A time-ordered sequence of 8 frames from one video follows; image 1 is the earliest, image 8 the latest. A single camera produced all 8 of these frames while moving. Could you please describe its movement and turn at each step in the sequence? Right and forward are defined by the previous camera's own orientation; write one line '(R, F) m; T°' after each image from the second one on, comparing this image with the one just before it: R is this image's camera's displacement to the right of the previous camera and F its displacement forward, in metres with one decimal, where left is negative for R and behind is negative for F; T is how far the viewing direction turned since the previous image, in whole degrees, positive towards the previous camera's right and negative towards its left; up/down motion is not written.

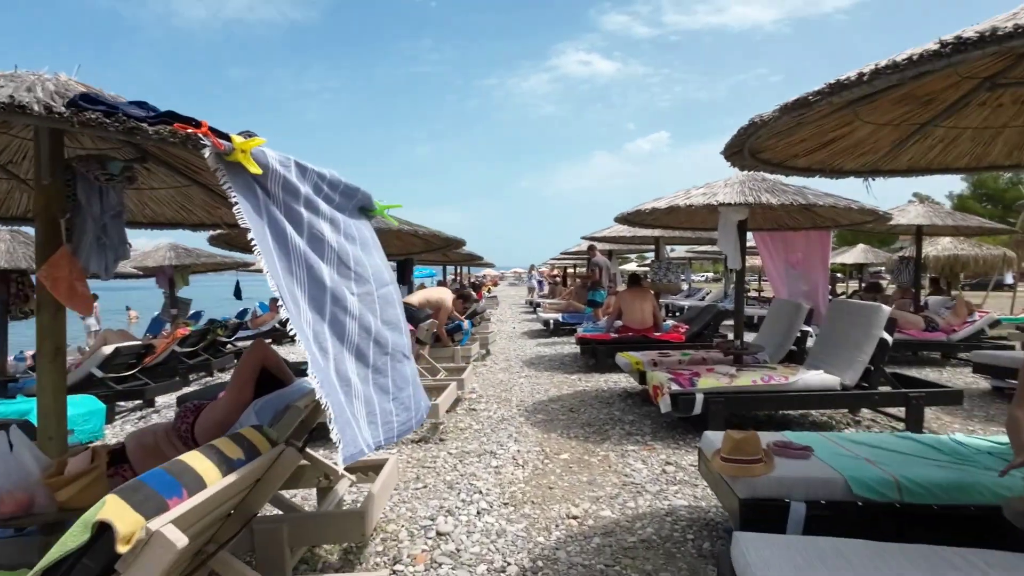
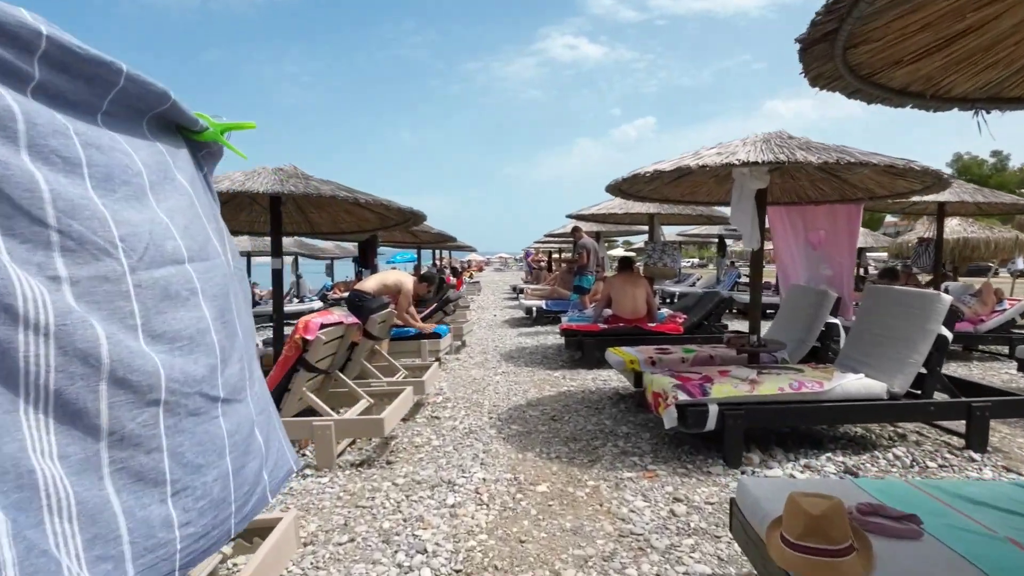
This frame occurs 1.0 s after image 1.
(+0.1, +1.1) m; +1°
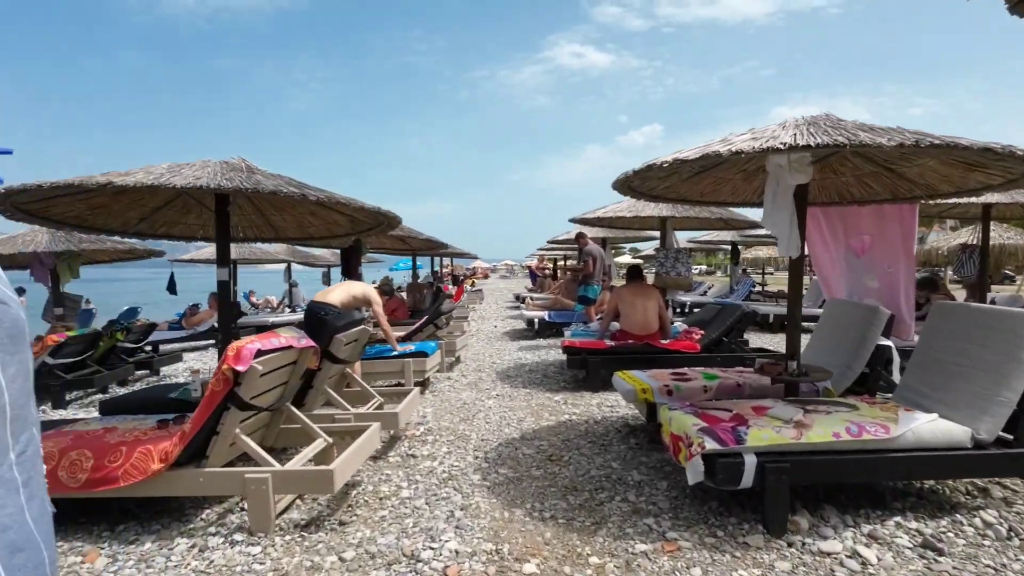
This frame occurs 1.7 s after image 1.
(+0.1, +0.8) m; -1°
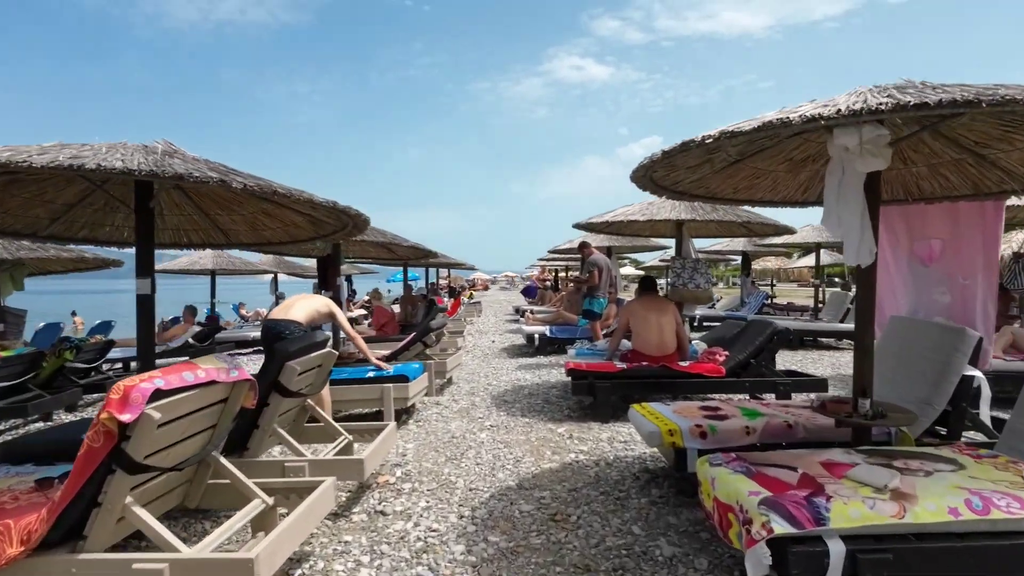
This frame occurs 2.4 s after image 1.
(0.0, +0.8) m; 0°
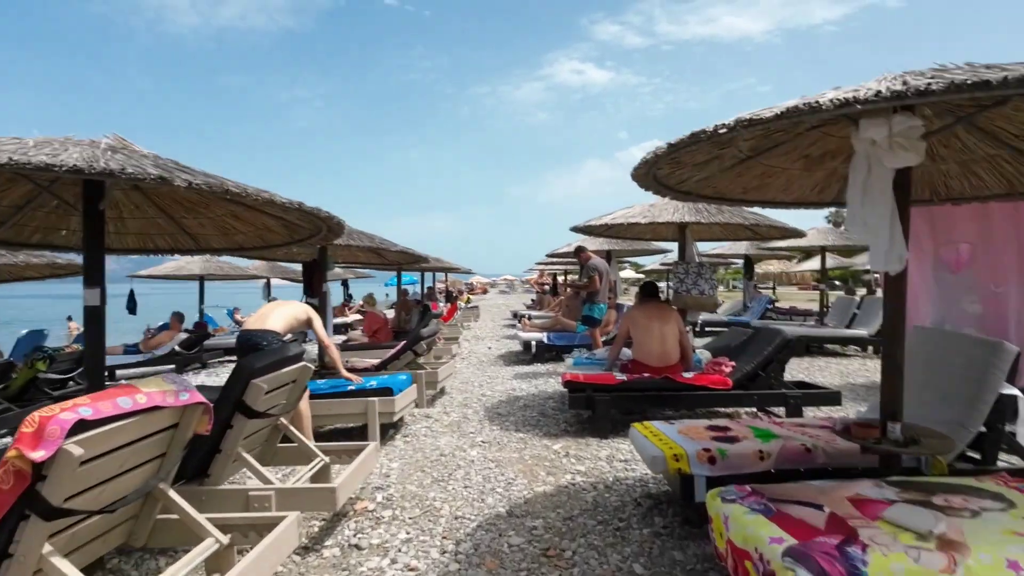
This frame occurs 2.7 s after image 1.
(+0.1, +0.3) m; 0°
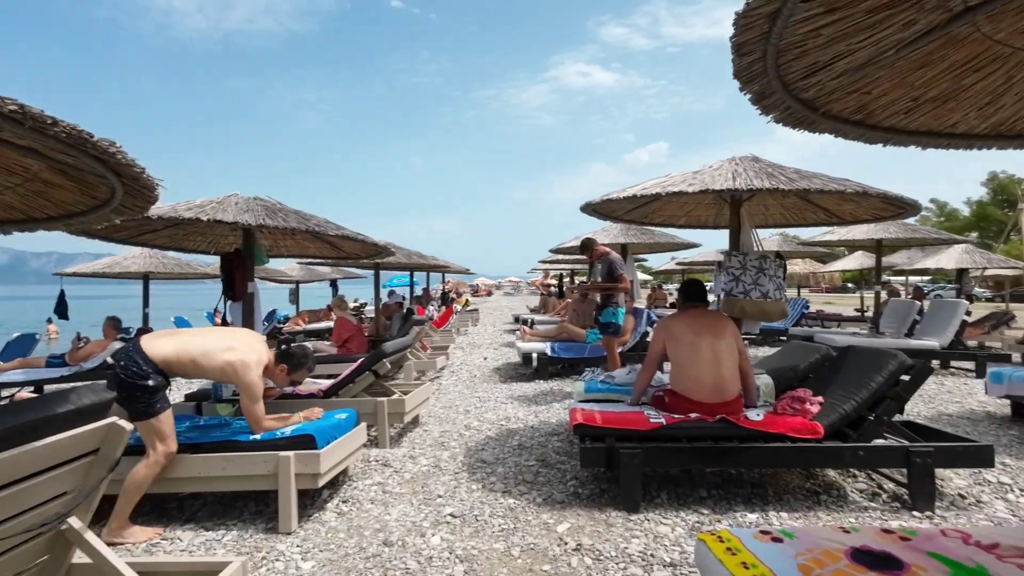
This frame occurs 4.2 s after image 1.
(+0.1, +1.7) m; -1°
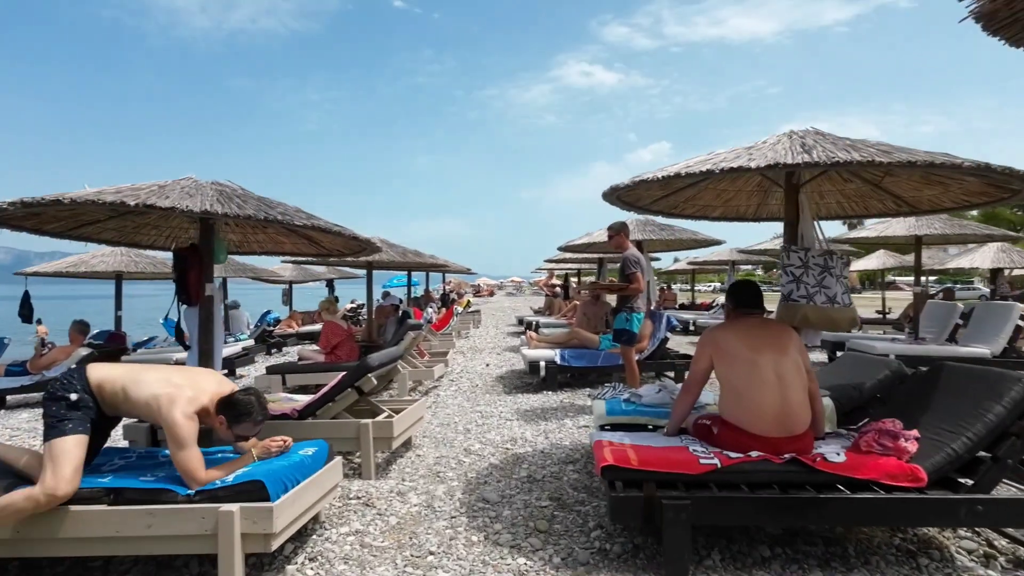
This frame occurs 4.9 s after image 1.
(0.0, +0.8) m; 0°
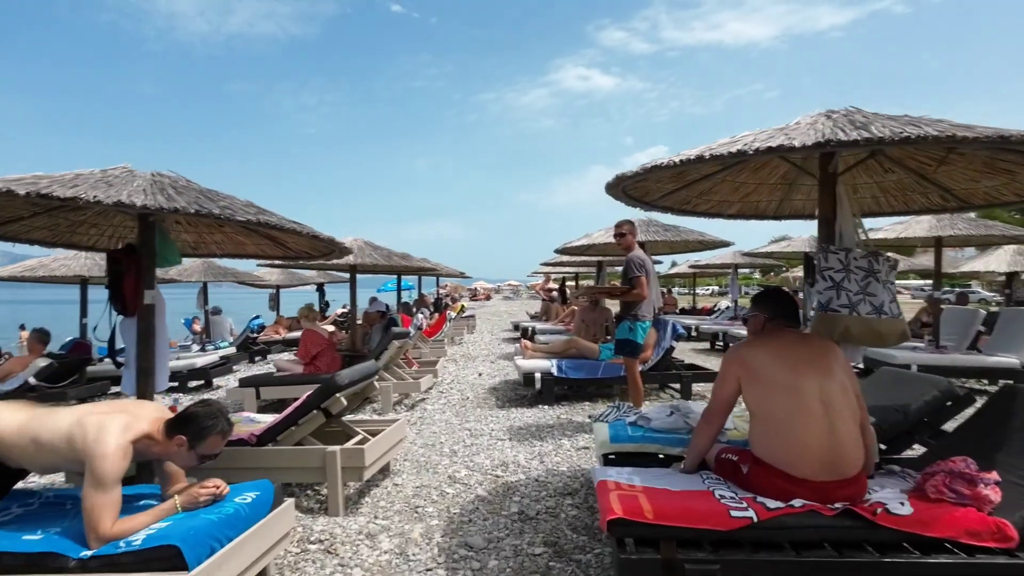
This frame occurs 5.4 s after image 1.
(+0.1, +0.6) m; 0°
